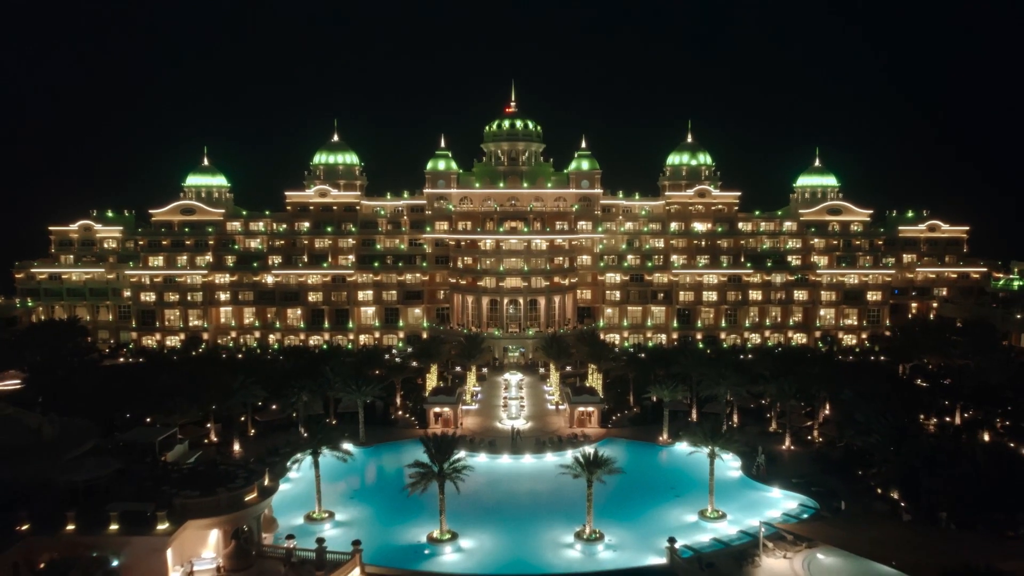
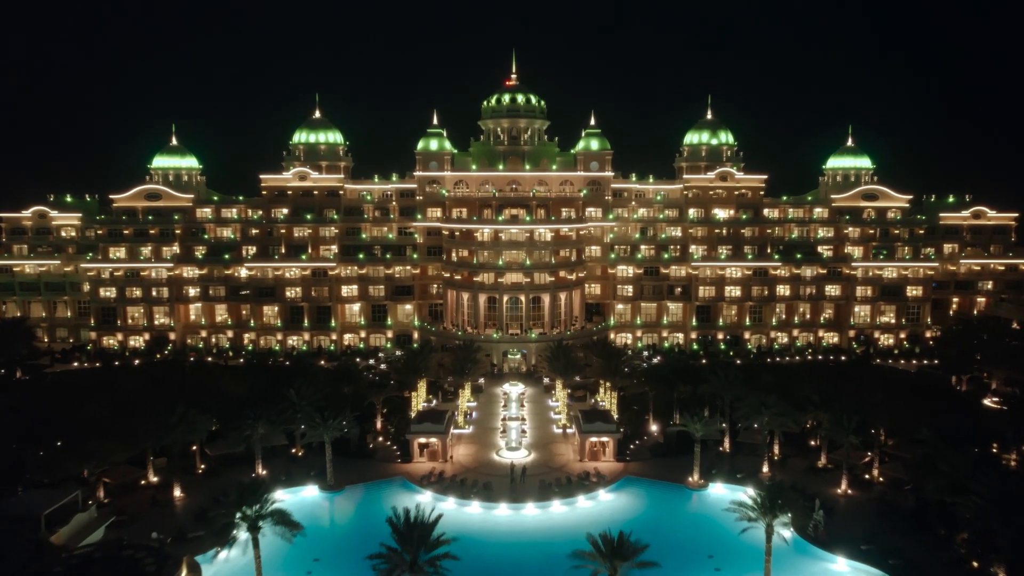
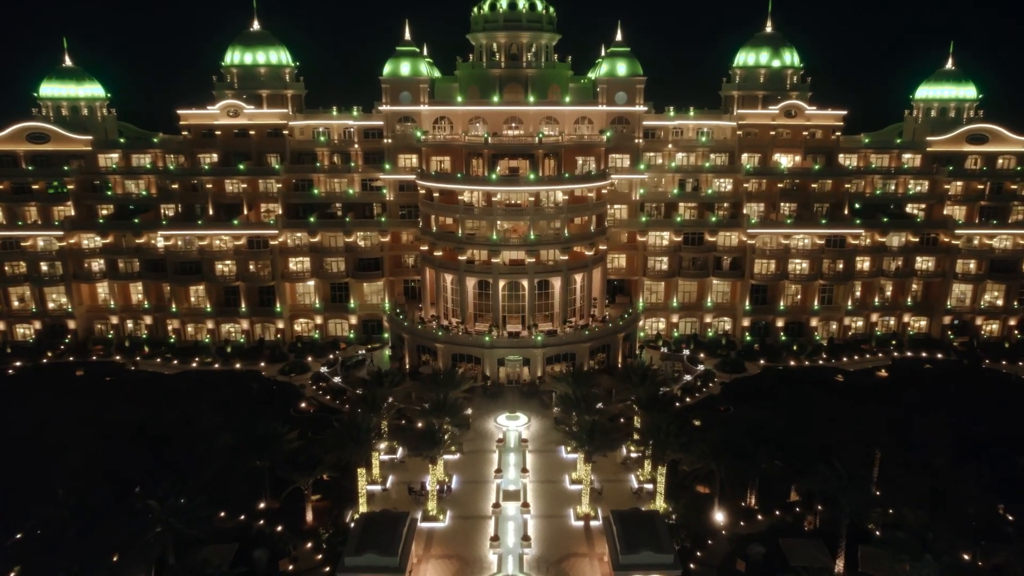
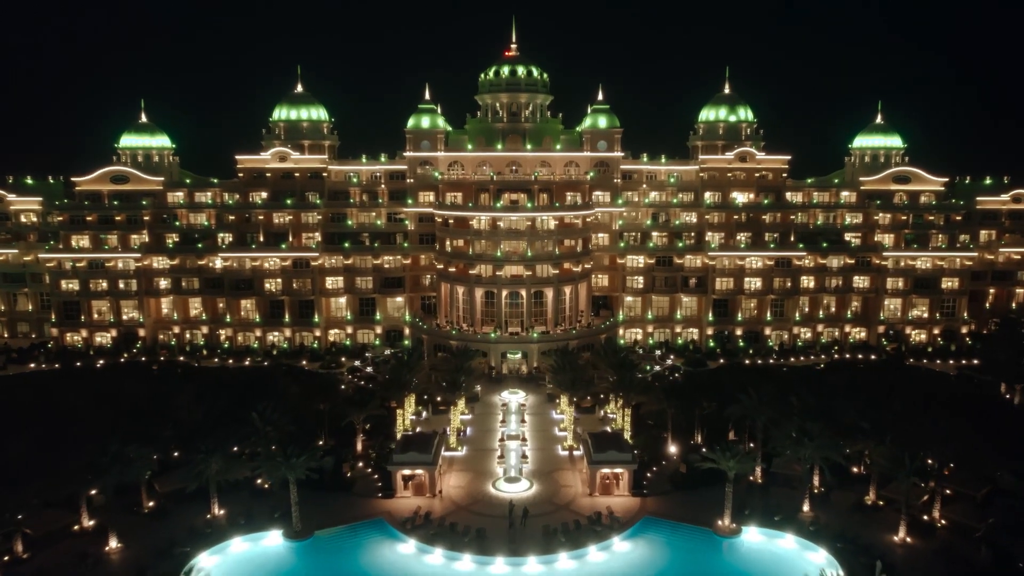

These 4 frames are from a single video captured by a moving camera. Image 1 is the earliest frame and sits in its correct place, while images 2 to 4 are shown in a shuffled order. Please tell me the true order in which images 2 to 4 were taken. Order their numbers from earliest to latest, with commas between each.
2, 4, 3
